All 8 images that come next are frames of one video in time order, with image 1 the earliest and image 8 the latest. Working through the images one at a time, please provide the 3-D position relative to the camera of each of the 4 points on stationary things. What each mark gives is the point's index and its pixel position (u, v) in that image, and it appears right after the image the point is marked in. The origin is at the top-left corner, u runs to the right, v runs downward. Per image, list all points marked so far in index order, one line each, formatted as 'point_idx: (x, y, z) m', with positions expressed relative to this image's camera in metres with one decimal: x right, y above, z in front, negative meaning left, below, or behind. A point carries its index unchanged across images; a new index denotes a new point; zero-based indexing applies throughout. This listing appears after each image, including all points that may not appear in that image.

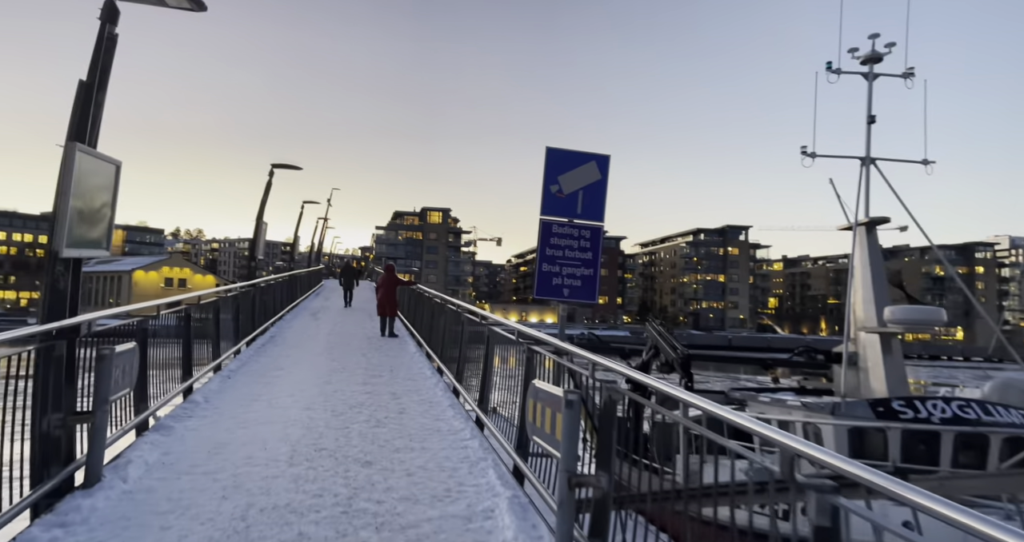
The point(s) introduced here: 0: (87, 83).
0: (-2.6, +1.2, +3.7) m
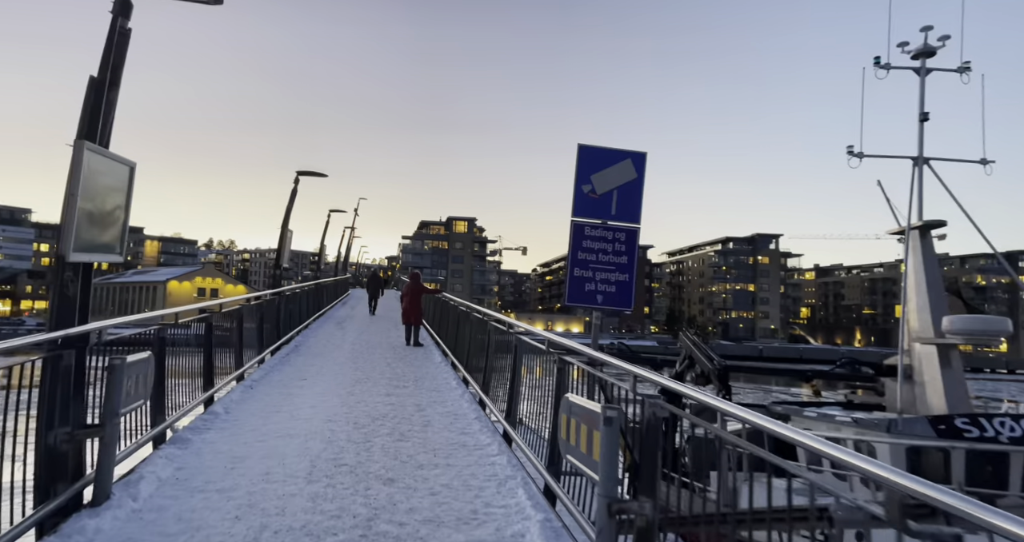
0: (-2.5, +1.1, +3.5) m
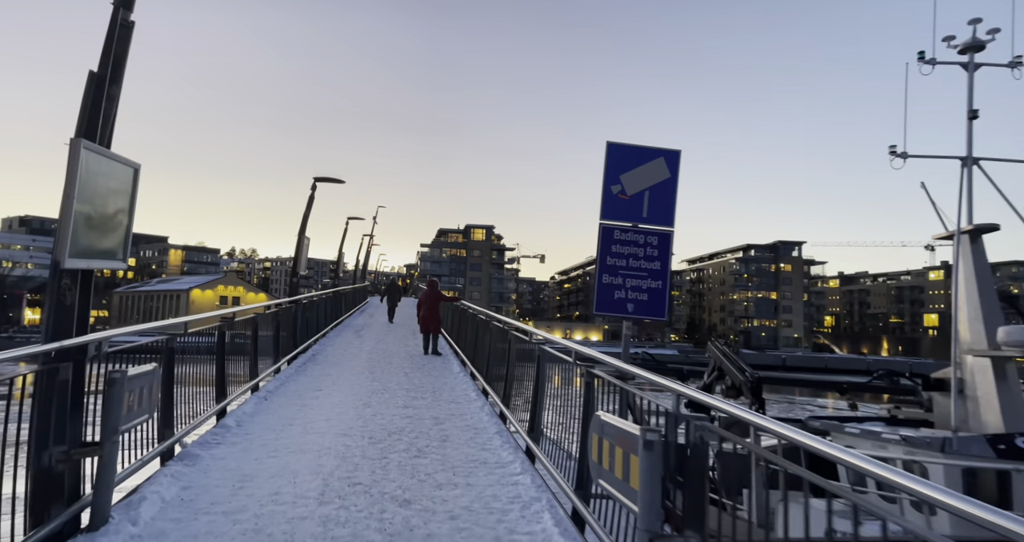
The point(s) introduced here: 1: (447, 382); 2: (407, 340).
0: (-2.3, +1.1, +3.3) m
1: (-1.0, -1.7, +9.4) m
2: (-2.9, -1.9, +16.6) m
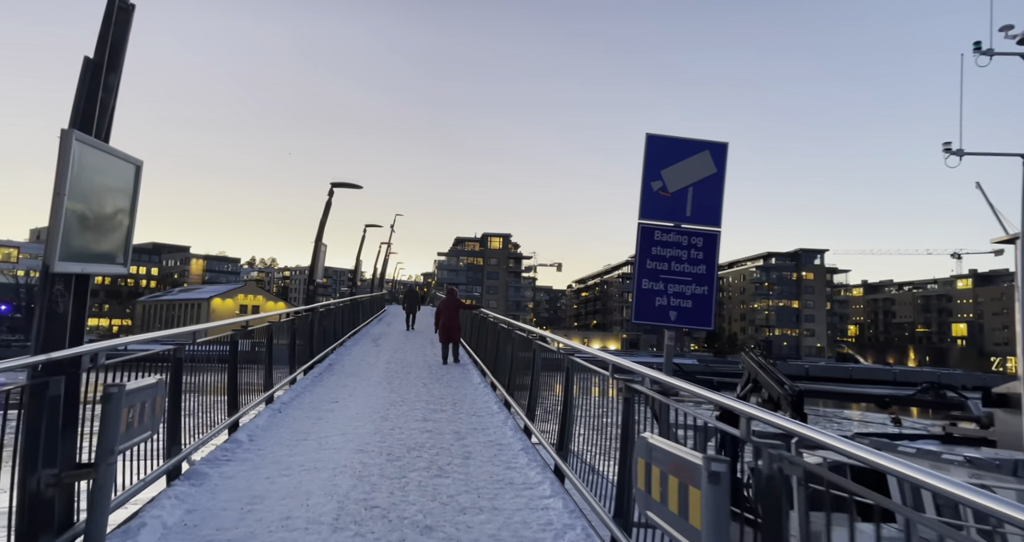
0: (-2.1, +1.1, +3.1) m
1: (-0.6, -1.8, +9.0) m
2: (-2.3, -2.1, +16.3) m
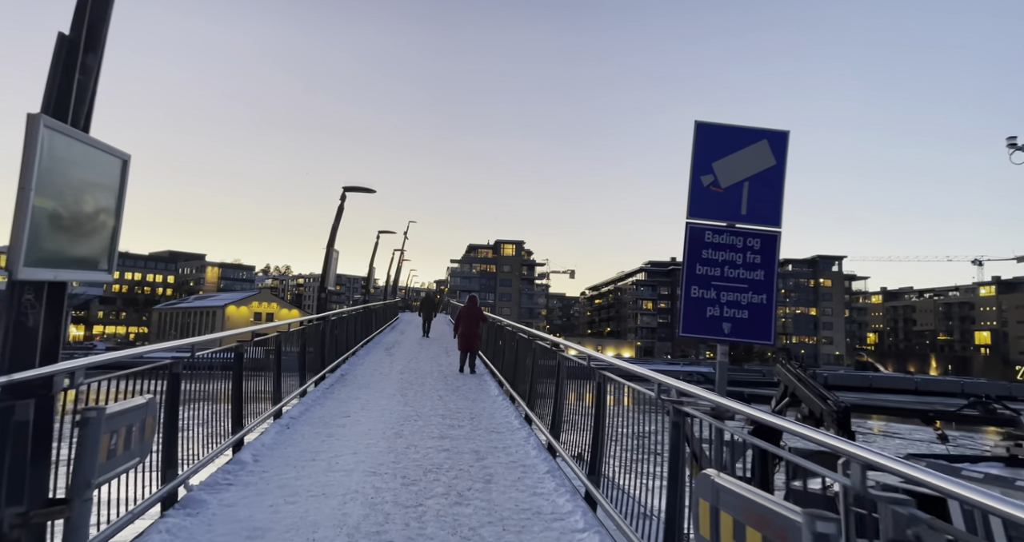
0: (-2.0, +1.0, +2.7) m
1: (-0.4, -1.9, +8.6) m
2: (-1.9, -2.3, +15.9) m
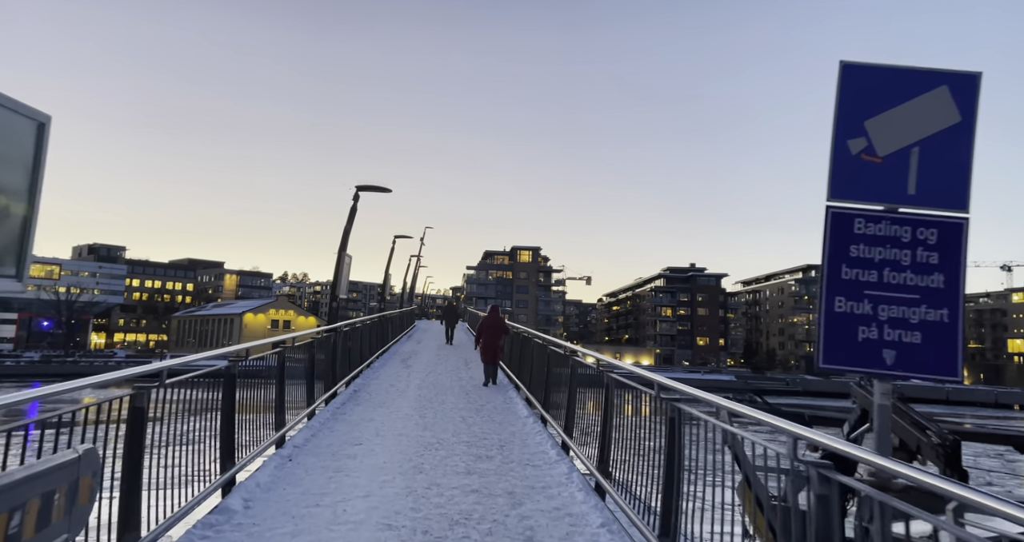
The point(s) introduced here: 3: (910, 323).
0: (-1.7, +1.0, +1.8) m
1: (+0.1, -2.0, +7.6) m
2: (-1.3, -2.5, +14.9) m
3: (+1.6, -0.2, +2.4) m
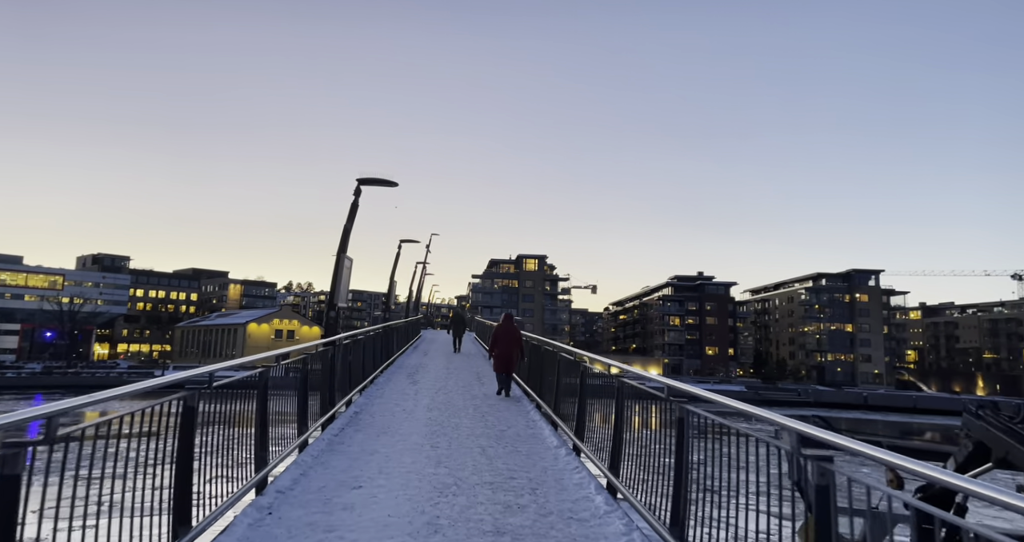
0: (-1.5, +1.1, +0.5) m
1: (+0.4, -2.1, +6.3) m
2: (-0.9, -2.6, +13.6) m
3: (+1.9, -0.1, +1.1) m
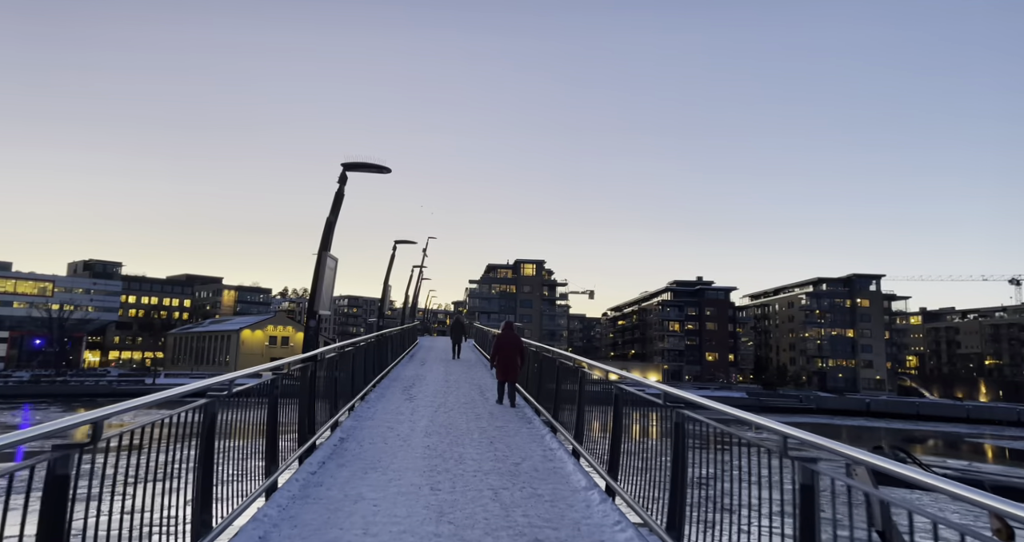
0: (-1.2, +1.1, -0.8) m
1: (+0.6, -2.0, +4.9) m
2: (-0.8, -2.7, +12.2) m
3: (+2.1, -0.1, -0.2) m
